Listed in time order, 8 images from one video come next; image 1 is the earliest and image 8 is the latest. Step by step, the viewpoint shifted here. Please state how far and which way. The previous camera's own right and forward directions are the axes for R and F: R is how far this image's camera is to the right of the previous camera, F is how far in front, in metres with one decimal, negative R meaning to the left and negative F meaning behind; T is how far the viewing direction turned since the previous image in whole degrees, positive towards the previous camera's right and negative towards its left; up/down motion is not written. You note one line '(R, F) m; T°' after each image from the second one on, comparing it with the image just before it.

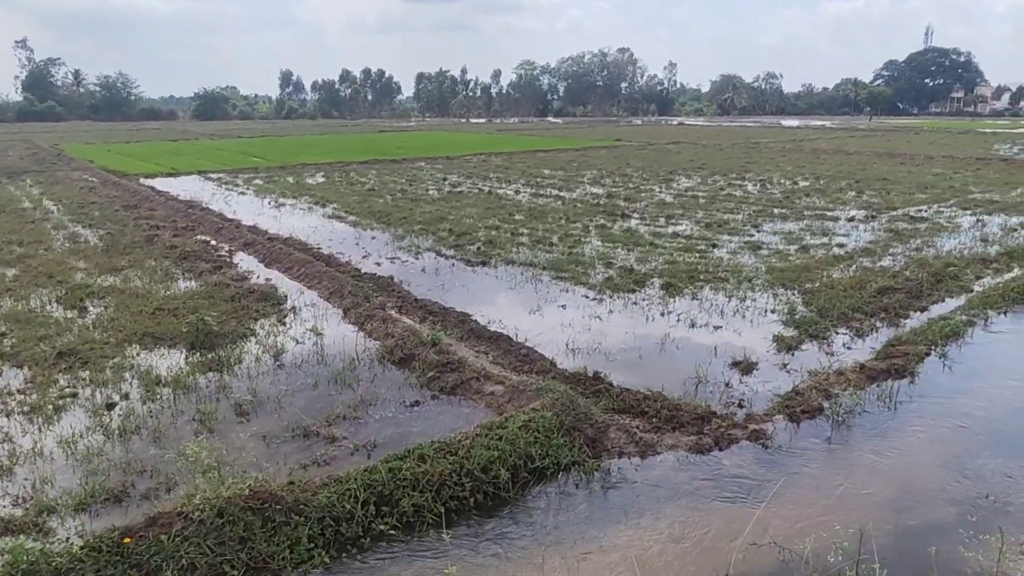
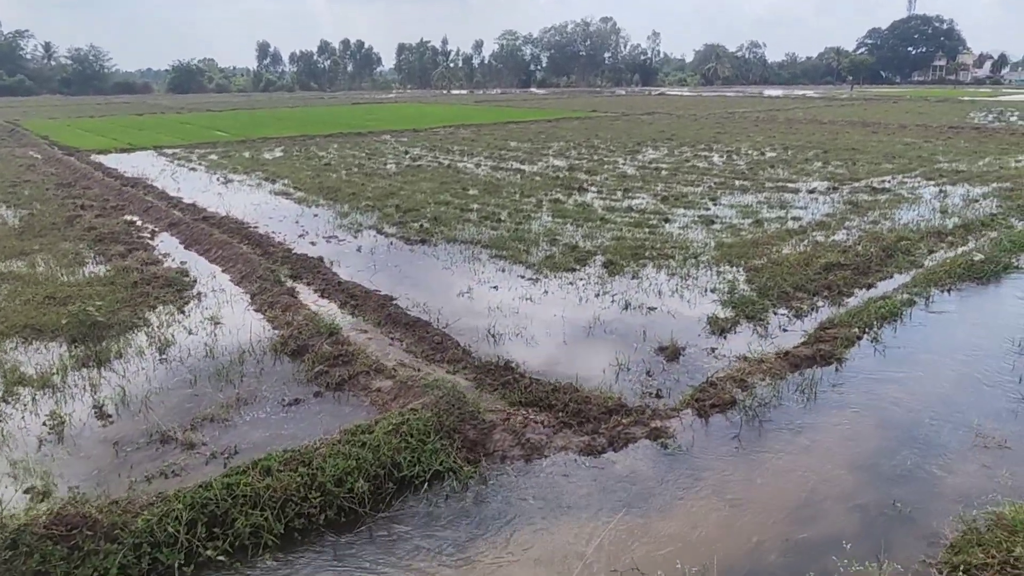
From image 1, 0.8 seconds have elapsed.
(+0.7, +0.5) m; +1°
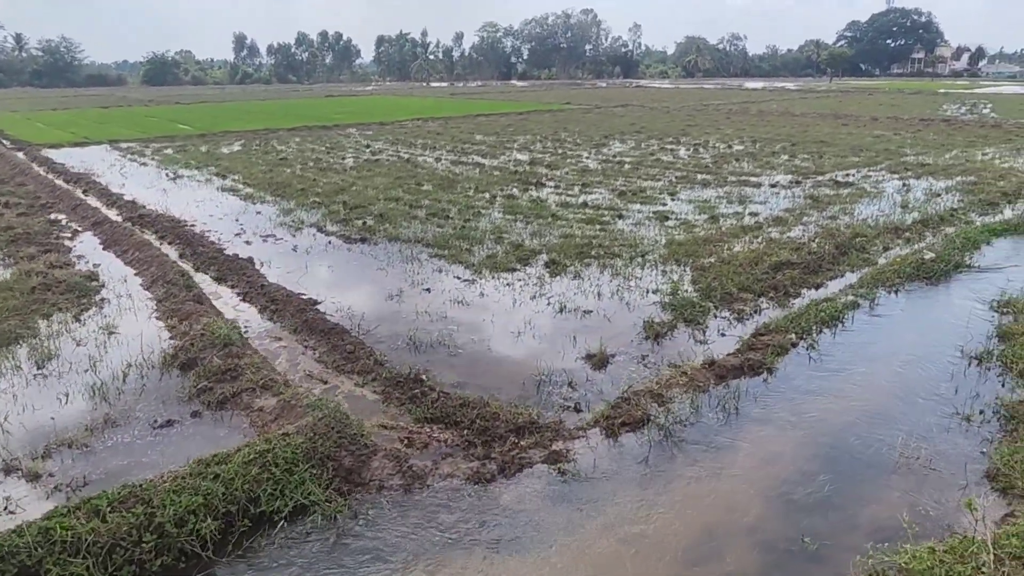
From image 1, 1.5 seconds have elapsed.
(+0.6, +0.4) m; +1°
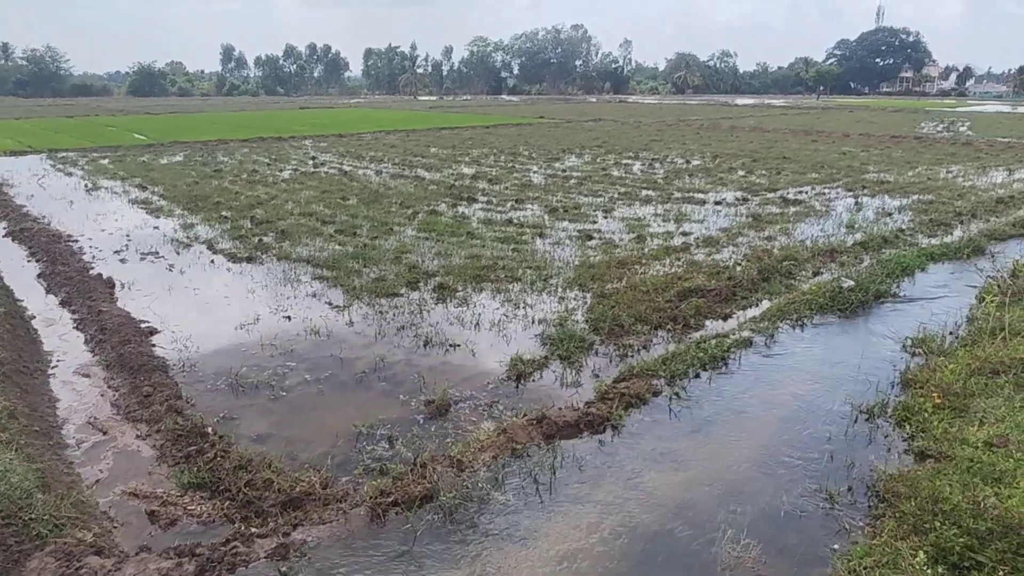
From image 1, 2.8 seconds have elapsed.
(+1.2, +1.0) m; +1°
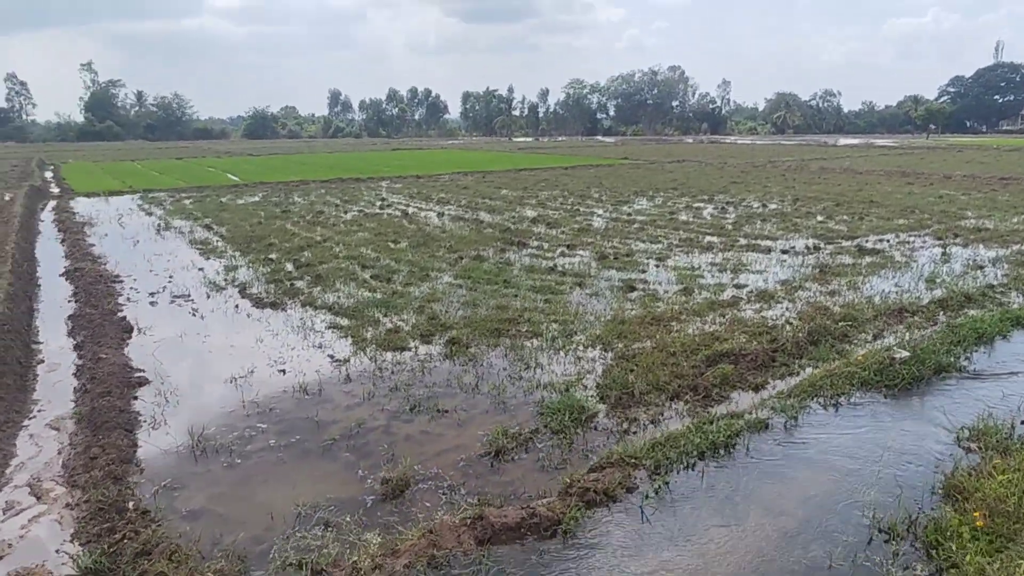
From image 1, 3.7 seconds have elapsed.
(+0.8, +0.7) m; -7°
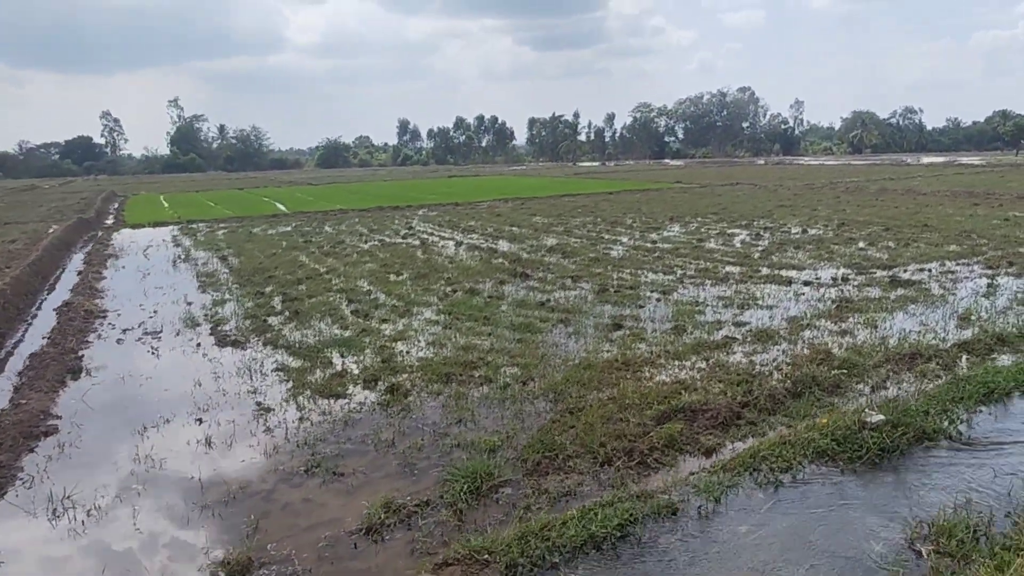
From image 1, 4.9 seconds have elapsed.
(+1.2, +0.8) m; -5°
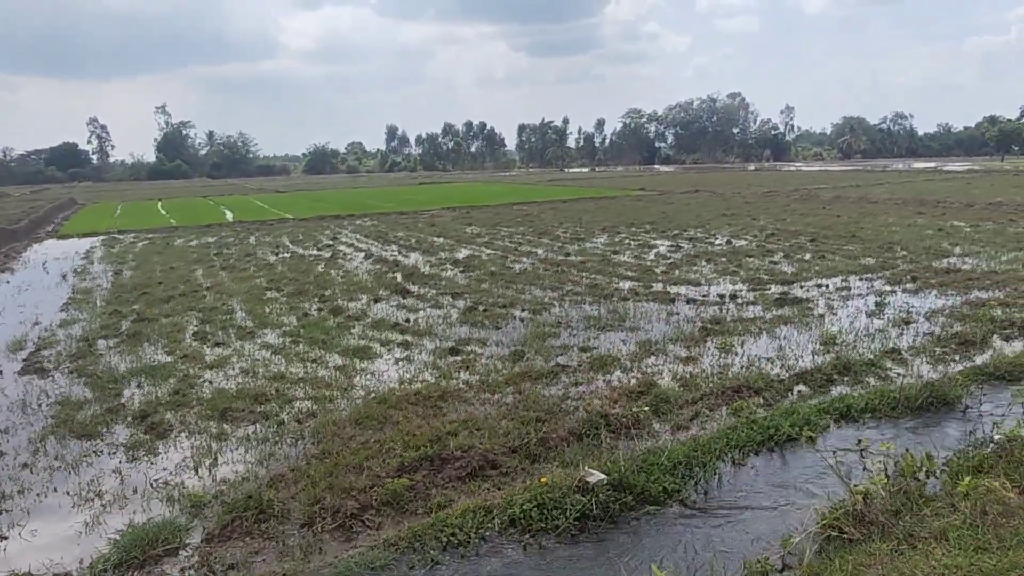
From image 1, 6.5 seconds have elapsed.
(+1.9, +0.7) m; 0°
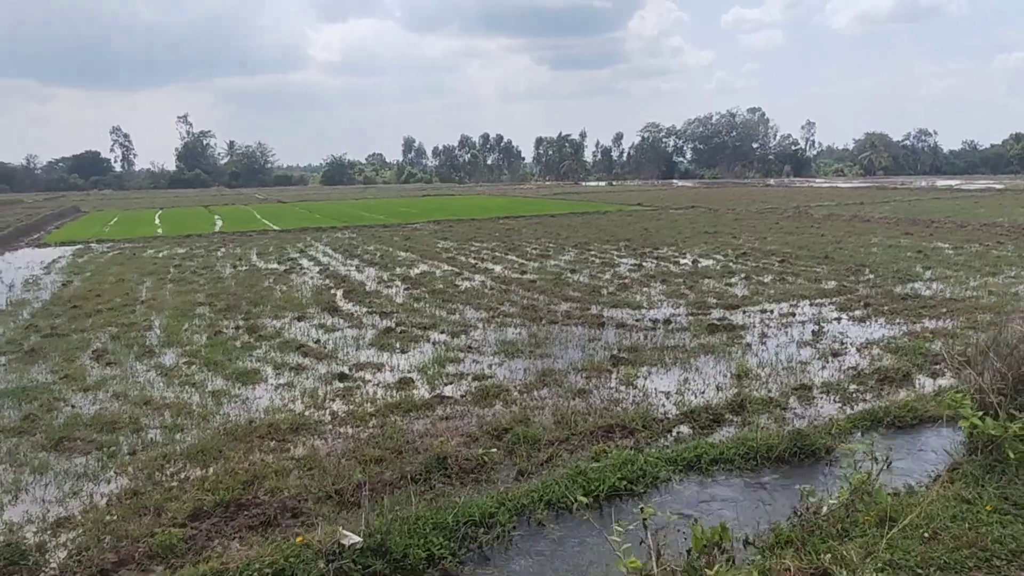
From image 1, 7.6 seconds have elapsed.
(+1.4, +0.5) m; -2°
